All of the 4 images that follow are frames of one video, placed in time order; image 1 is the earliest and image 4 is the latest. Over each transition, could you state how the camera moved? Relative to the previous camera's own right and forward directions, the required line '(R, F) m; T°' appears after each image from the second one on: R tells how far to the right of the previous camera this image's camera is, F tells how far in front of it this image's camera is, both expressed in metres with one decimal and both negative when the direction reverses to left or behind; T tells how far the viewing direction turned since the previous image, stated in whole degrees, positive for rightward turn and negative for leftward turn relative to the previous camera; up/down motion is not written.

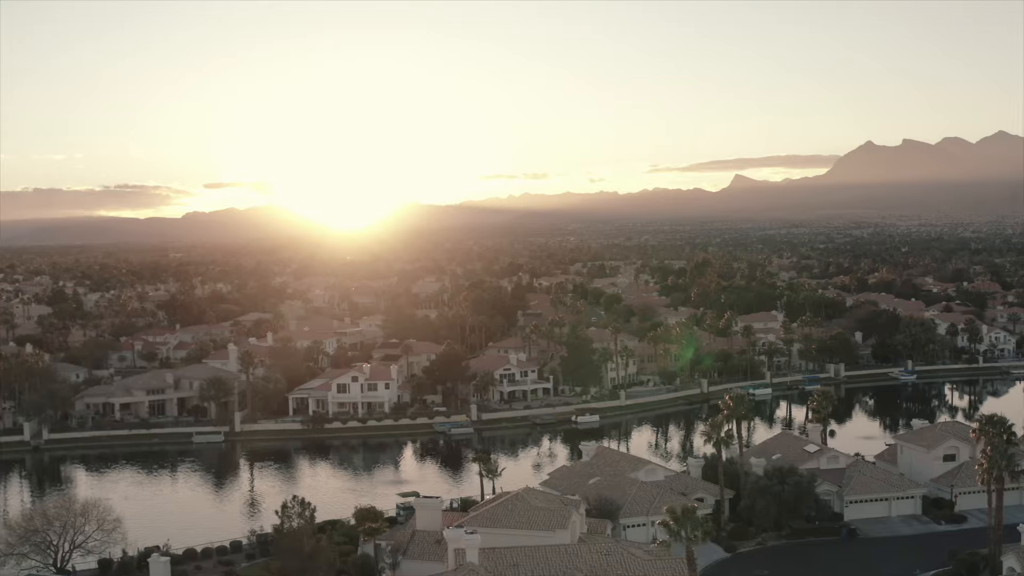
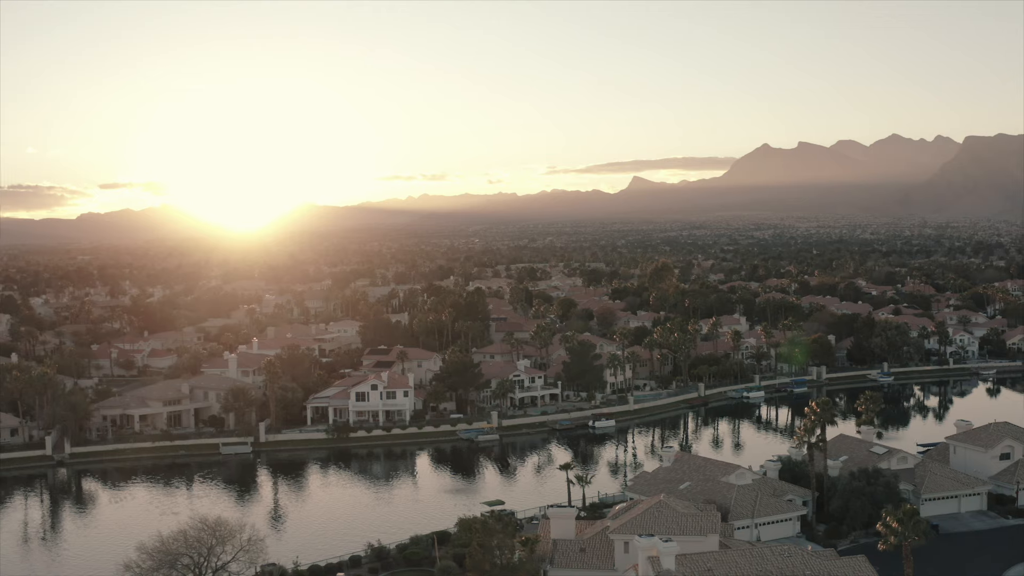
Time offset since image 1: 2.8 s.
(-6.8, -0.8) m; +5°
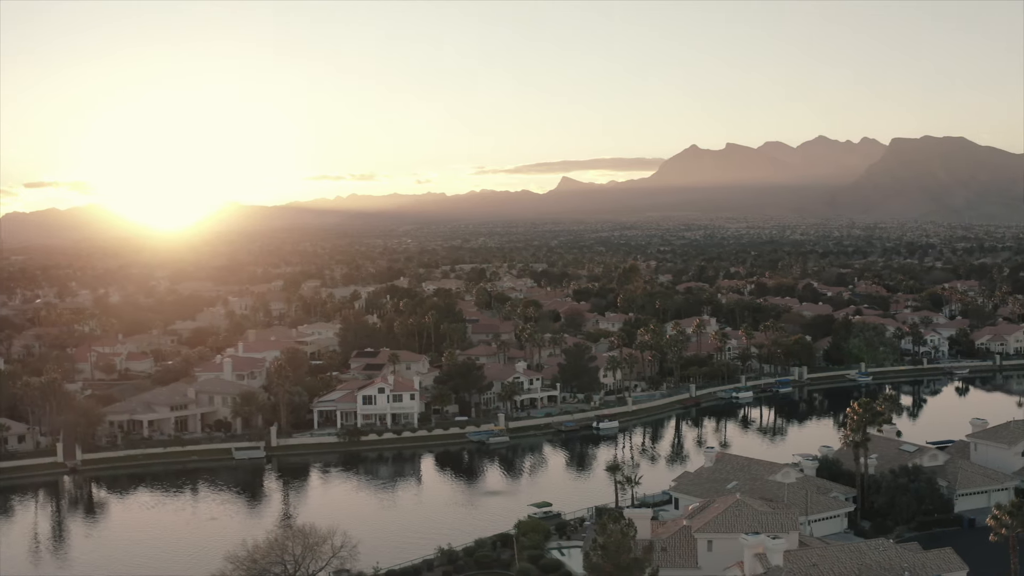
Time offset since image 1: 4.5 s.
(-4.5, -0.6) m; +3°
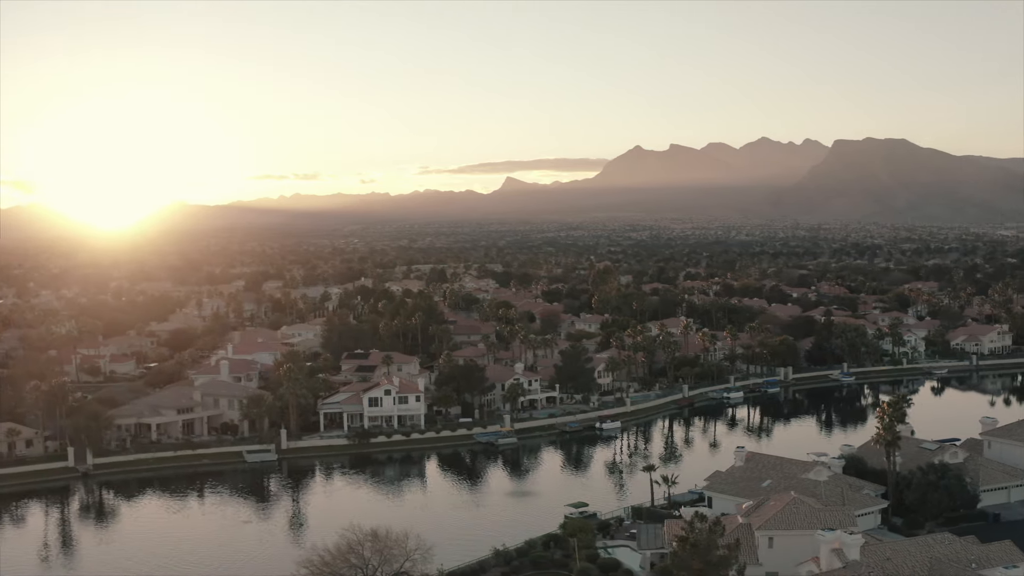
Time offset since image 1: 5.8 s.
(-3.6, -0.5) m; +3°
